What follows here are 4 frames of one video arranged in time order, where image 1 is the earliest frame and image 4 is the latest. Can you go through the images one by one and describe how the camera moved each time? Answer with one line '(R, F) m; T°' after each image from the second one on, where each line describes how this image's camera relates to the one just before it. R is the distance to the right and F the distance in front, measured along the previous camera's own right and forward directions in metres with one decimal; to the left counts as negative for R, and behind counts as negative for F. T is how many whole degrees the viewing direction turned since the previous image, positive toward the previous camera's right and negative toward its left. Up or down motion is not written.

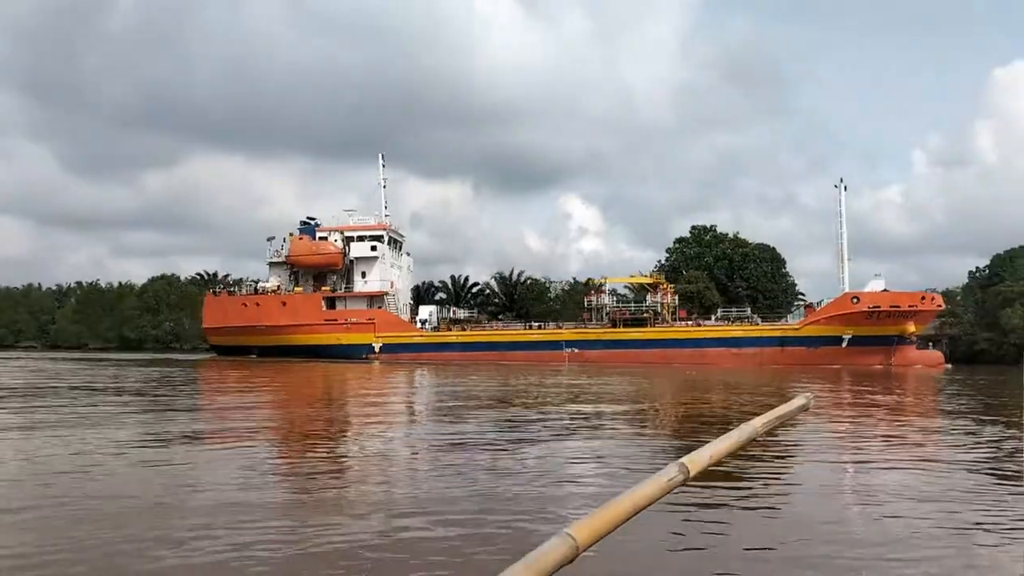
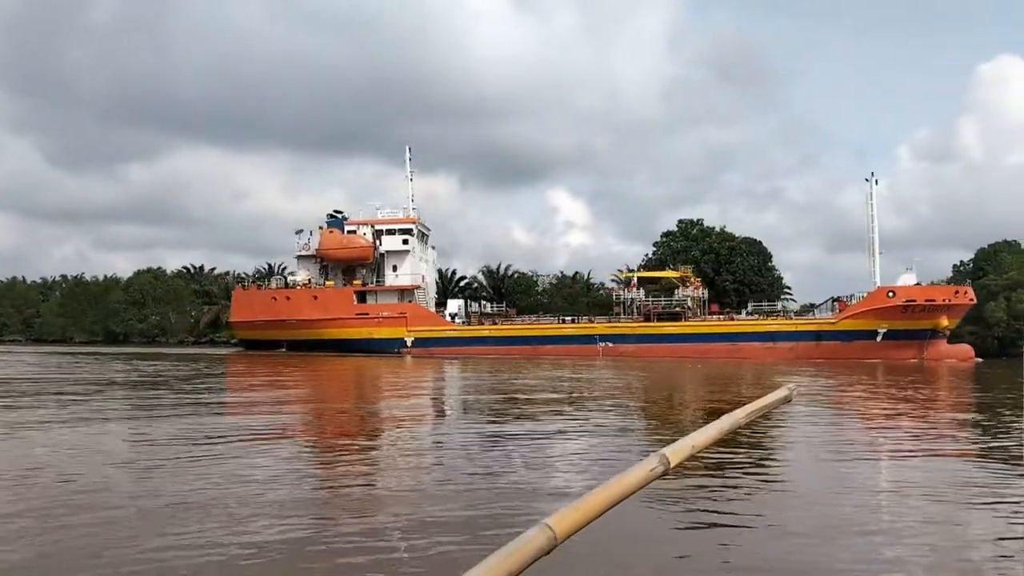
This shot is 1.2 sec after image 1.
(-0.7, 0.0) m; +1°
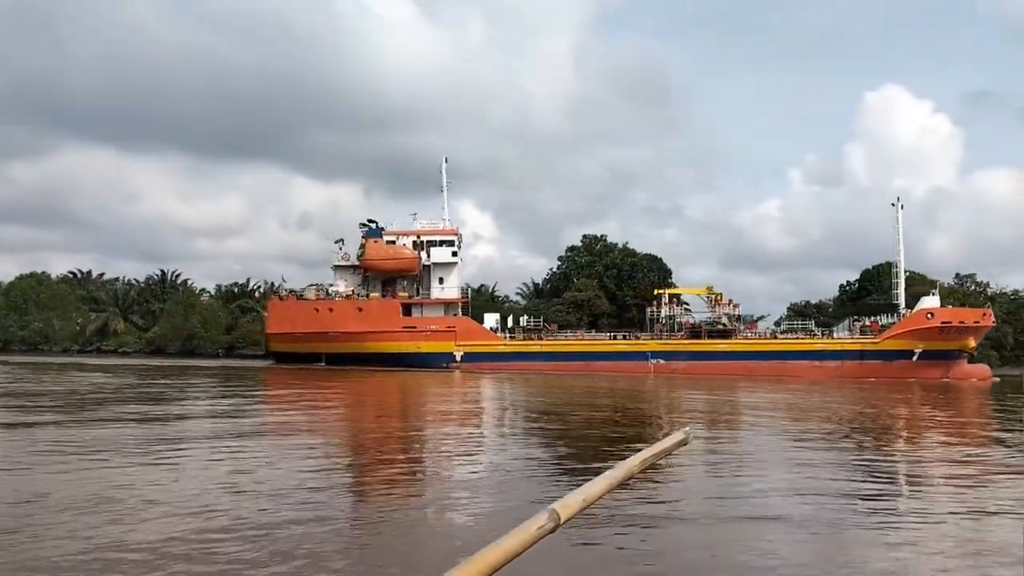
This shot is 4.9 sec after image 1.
(-2.2, +0.2) m; +6°
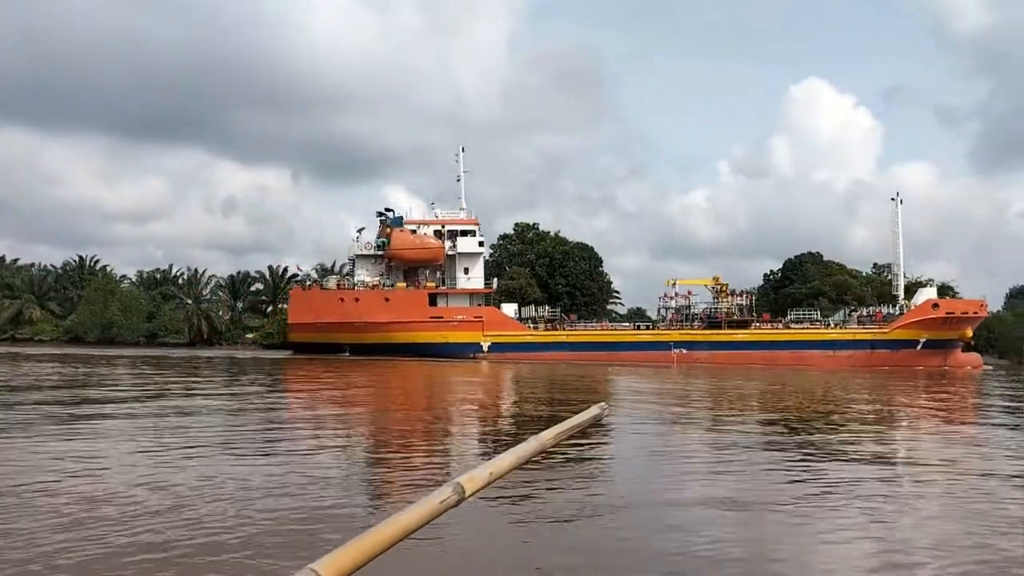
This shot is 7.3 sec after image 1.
(-1.4, 0.0) m; +5°
